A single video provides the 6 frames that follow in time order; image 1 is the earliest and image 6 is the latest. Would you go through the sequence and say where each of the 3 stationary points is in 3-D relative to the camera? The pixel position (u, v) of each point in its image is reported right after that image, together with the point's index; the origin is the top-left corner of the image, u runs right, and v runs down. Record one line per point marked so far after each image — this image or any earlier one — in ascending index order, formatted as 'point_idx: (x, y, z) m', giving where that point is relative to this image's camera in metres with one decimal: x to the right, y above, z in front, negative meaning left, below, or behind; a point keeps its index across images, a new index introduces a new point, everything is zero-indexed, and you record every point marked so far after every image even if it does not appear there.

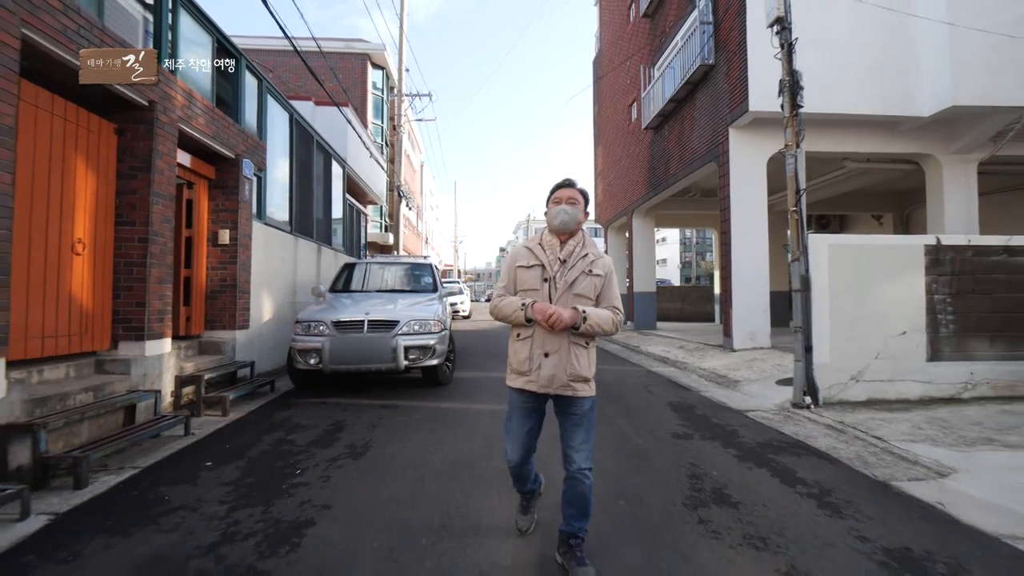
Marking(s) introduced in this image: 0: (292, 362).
0: (-3.2, -1.1, +7.0) m
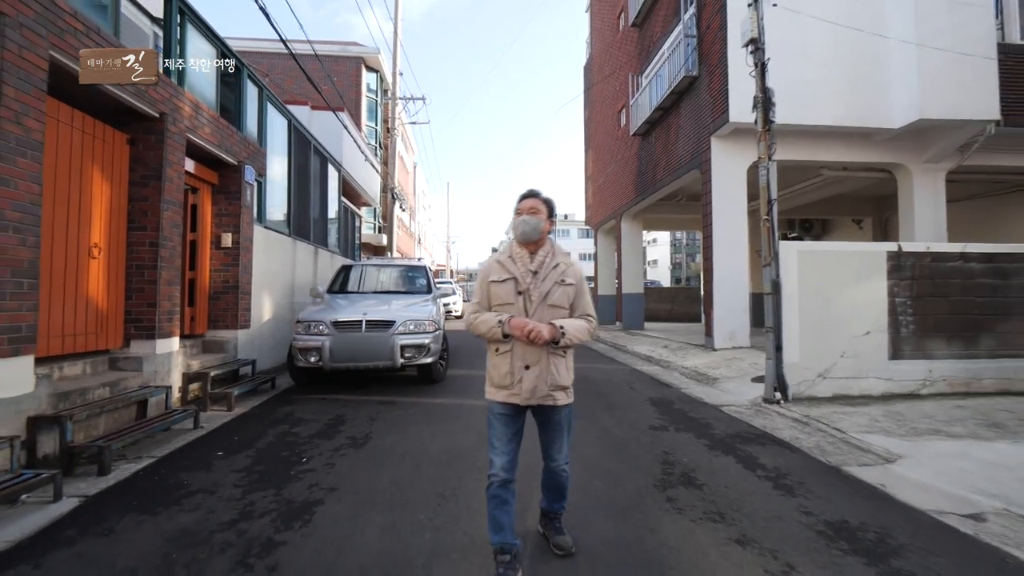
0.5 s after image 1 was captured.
0: (-3.4, -1.1, +7.3) m
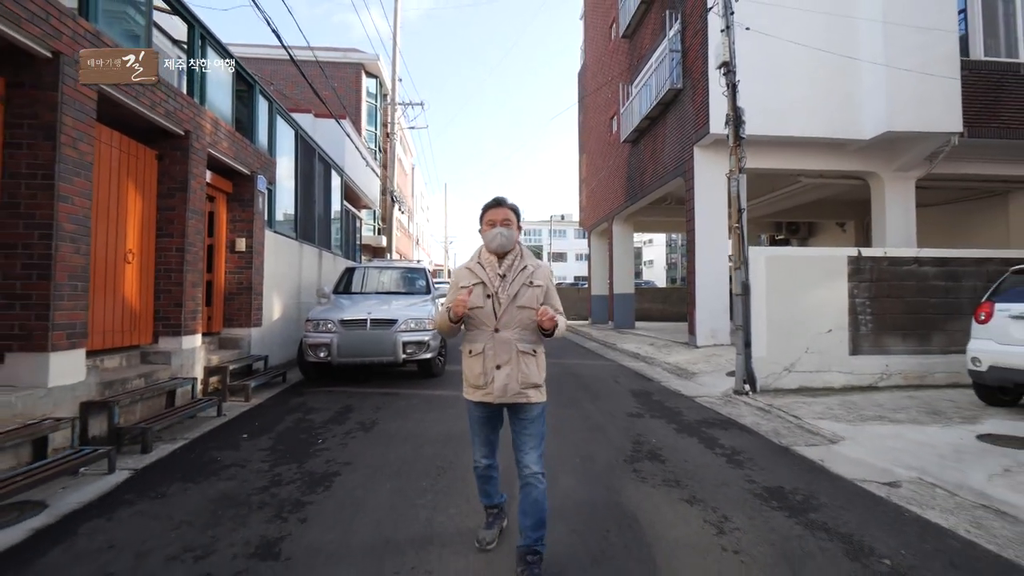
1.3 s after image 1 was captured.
0: (-3.5, -1.1, +7.9) m
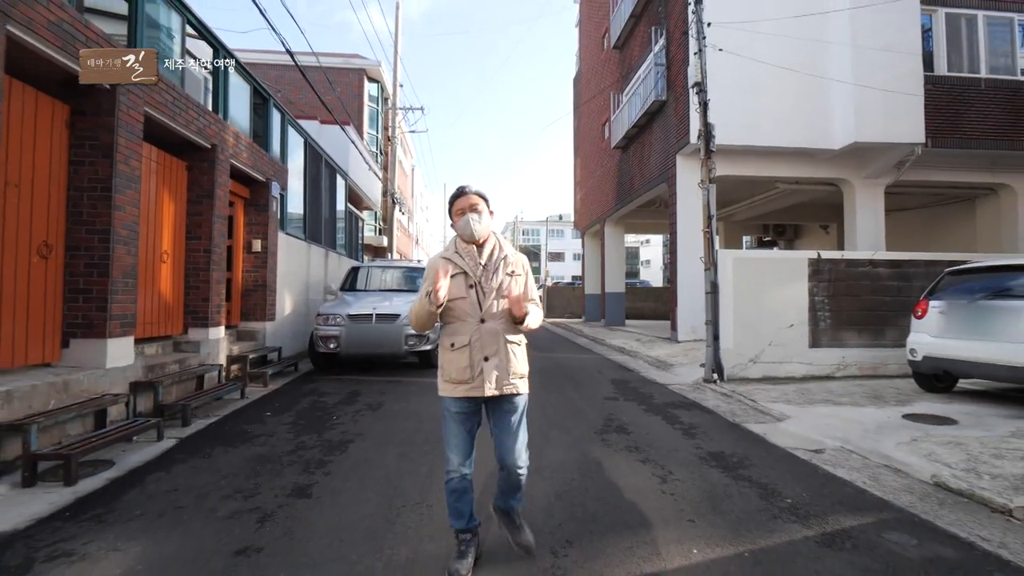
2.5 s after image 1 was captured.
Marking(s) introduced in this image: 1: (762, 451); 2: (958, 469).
0: (-3.6, -1.1, +8.7) m
1: (+2.5, -1.6, +4.8) m
2: (+3.9, -1.6, +4.1) m
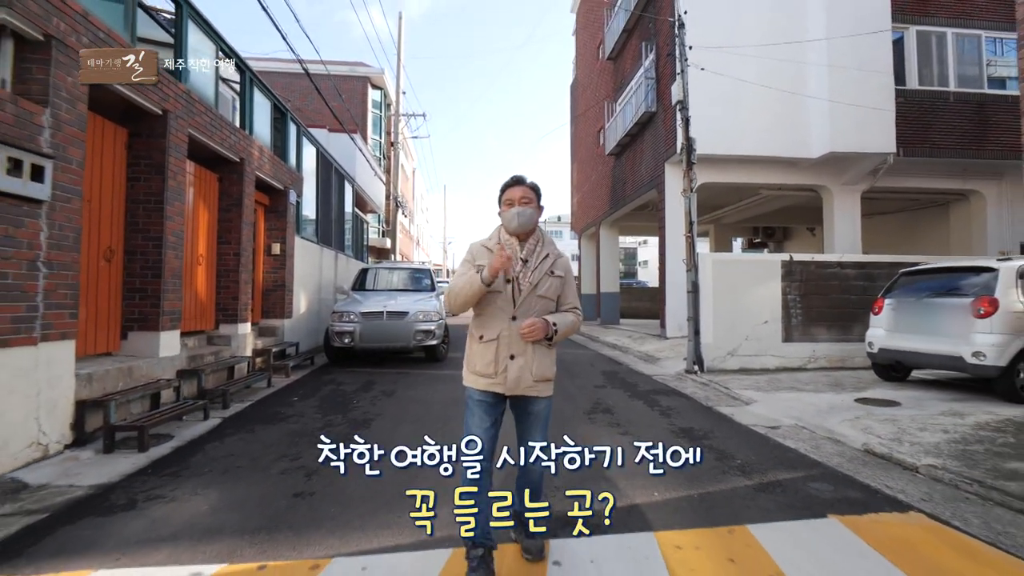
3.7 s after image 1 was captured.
0: (-3.6, -1.1, +9.4) m
1: (+2.5, -1.6, +5.5) m
2: (+3.9, -1.6, +4.9) m
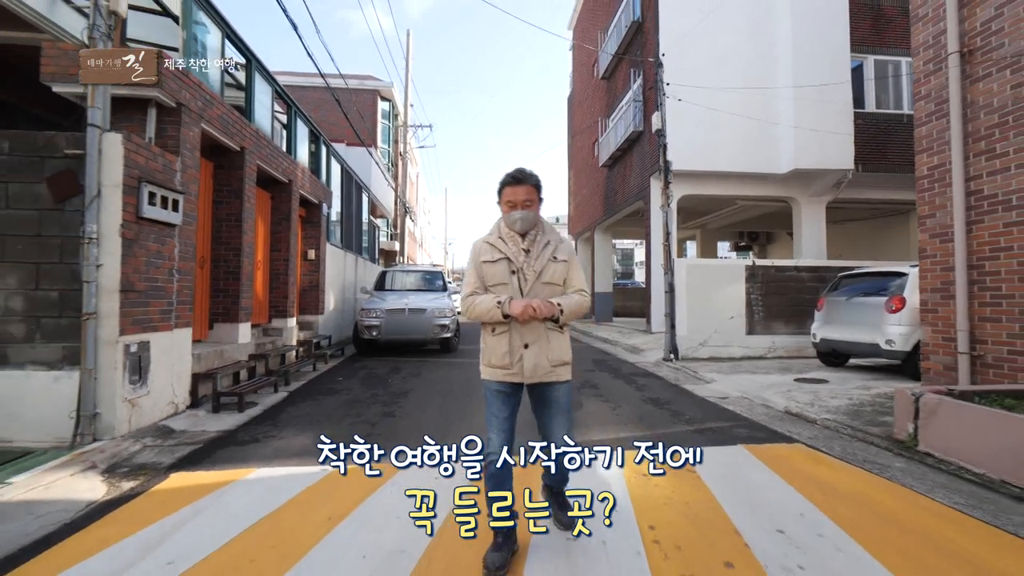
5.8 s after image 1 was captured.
0: (-3.6, -1.1, +11.0) m
1: (+2.6, -1.6, +7.1) m
2: (+4.0, -1.6, +6.5) m
